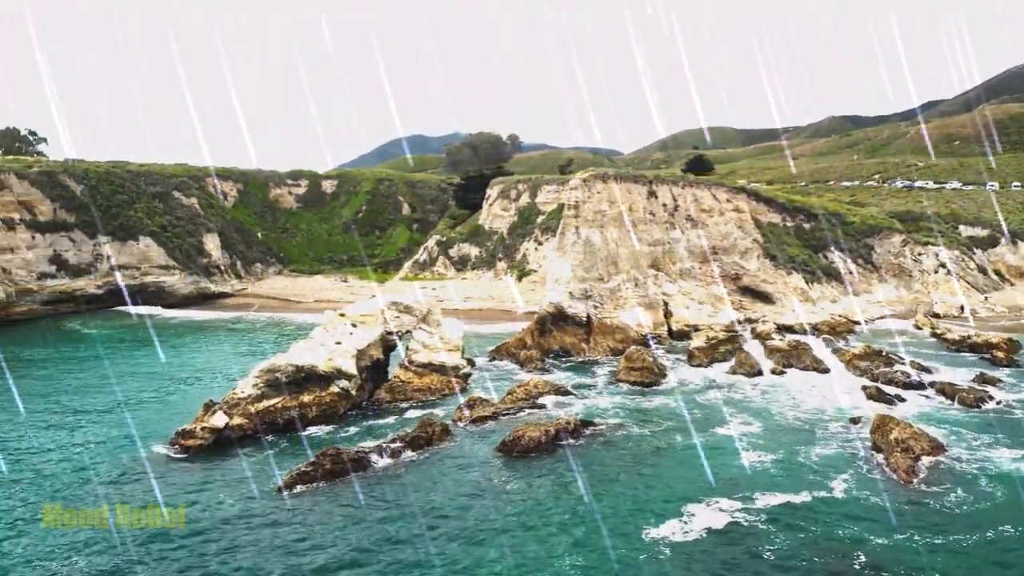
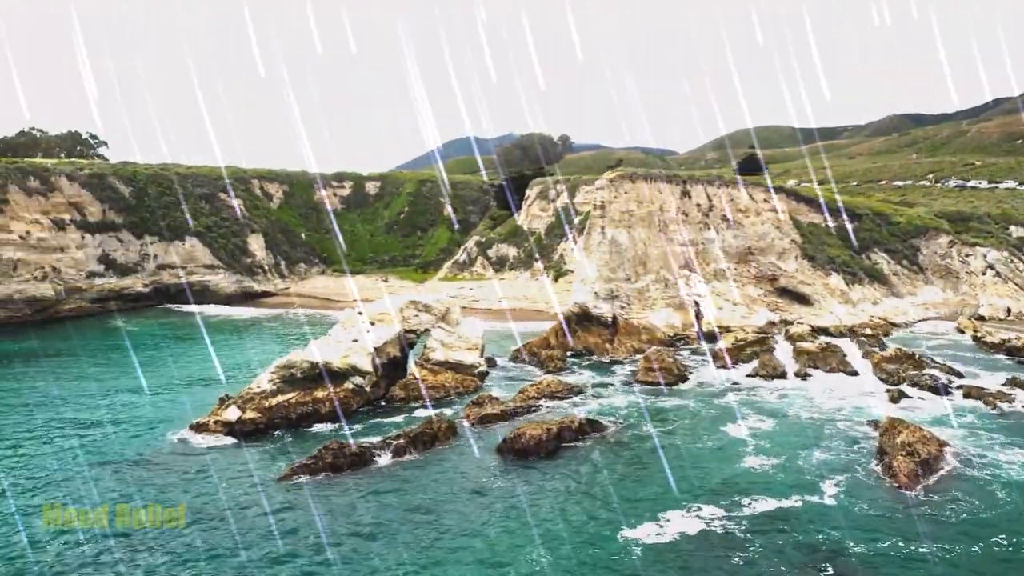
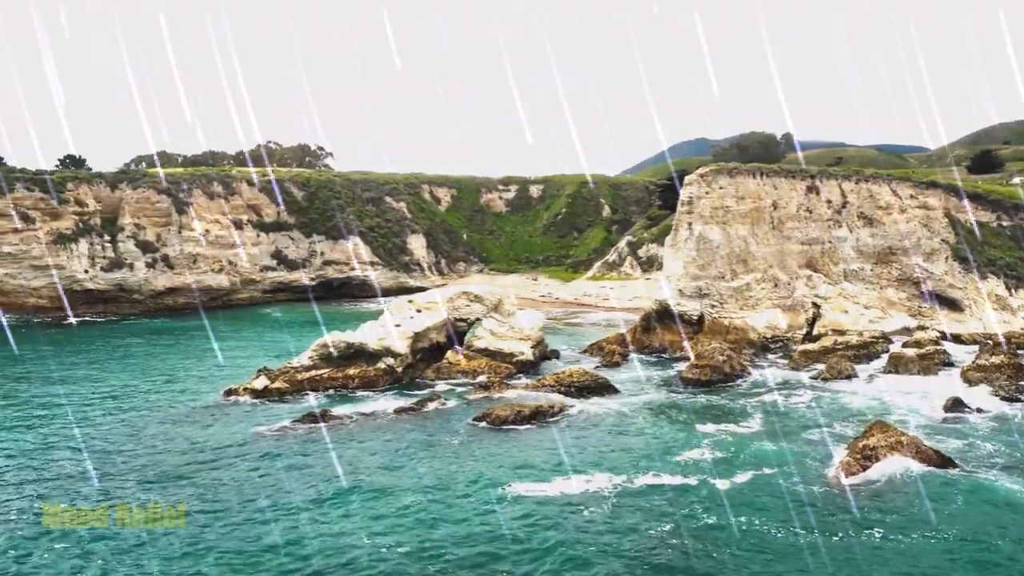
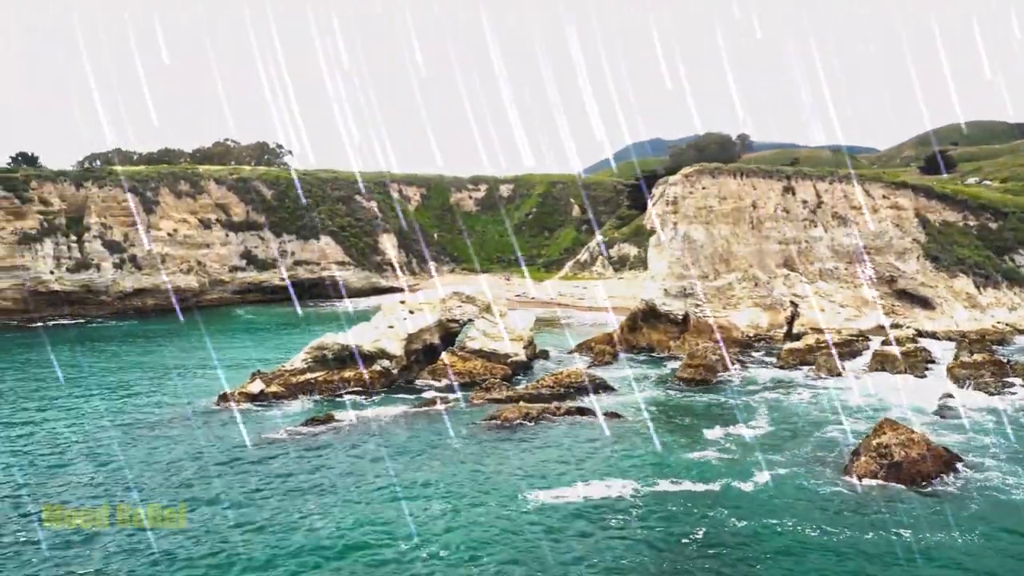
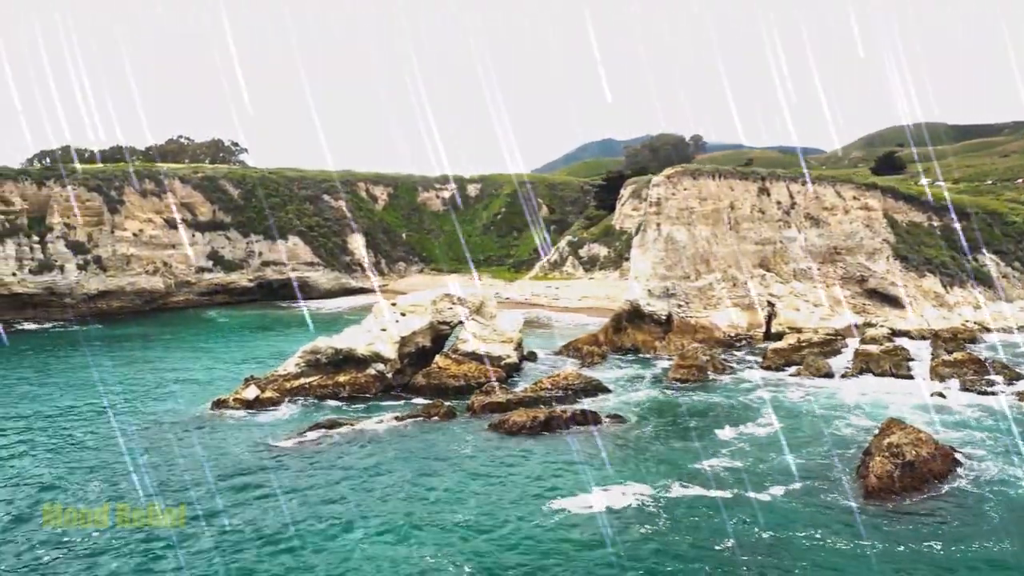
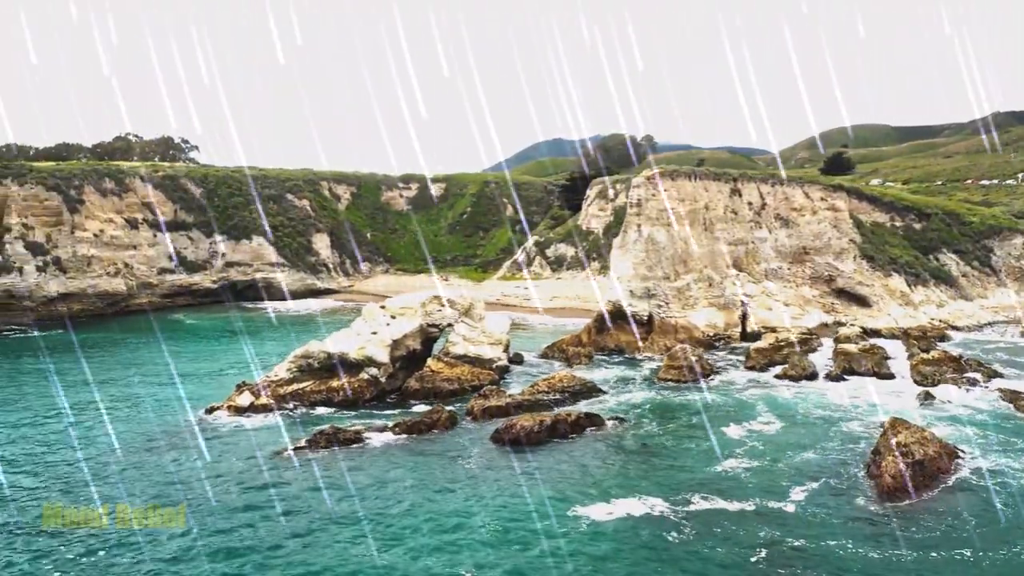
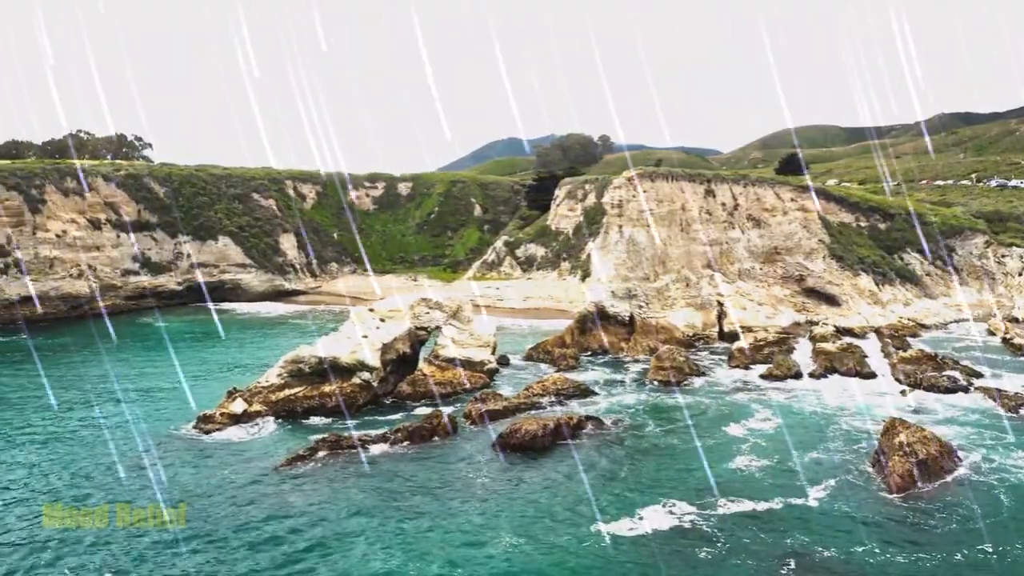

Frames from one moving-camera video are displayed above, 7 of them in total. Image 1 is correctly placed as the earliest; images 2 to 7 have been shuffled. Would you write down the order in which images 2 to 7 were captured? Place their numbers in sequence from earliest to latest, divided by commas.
2, 7, 6, 5, 4, 3
